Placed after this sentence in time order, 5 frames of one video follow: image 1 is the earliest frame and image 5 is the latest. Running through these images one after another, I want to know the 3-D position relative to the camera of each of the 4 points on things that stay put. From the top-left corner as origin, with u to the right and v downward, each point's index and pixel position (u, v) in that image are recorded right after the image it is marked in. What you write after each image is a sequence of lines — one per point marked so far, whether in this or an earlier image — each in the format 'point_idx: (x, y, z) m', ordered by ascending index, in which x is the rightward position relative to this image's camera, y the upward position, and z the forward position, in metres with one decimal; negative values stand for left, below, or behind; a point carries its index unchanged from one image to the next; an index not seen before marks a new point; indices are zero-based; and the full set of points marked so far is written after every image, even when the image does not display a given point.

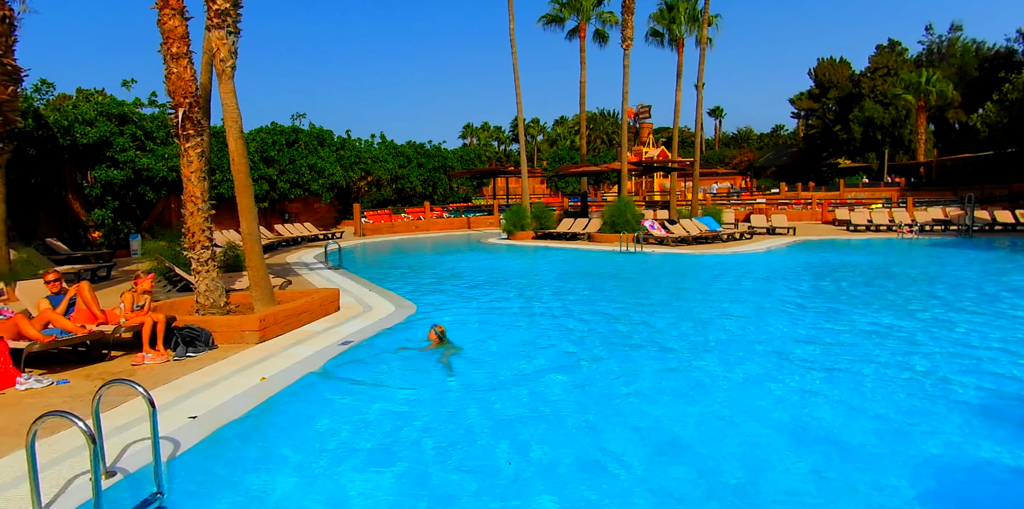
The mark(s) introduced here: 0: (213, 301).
0: (-4.3, -0.7, +8.5) m
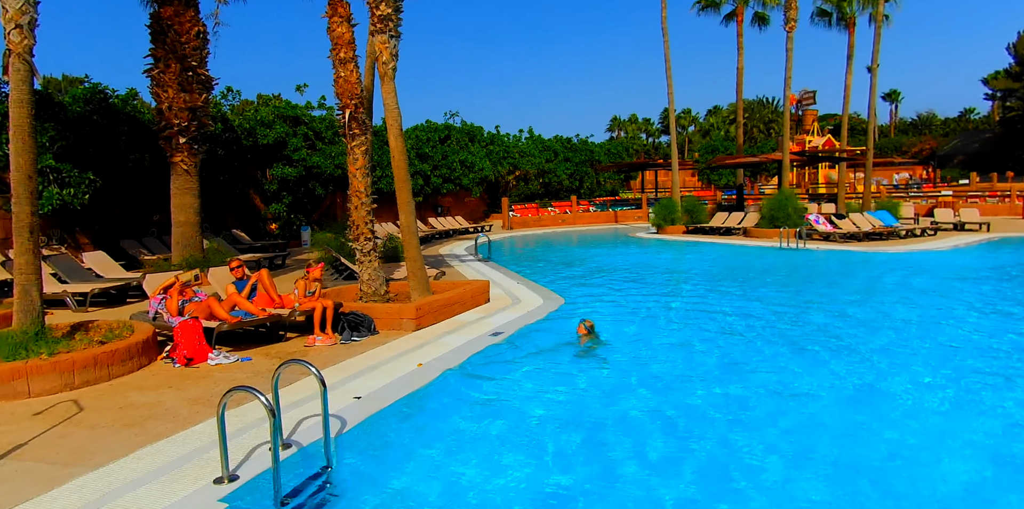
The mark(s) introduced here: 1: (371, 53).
0: (-2.1, -0.5, +9.0) m
1: (-2.3, +3.3, +9.7) m
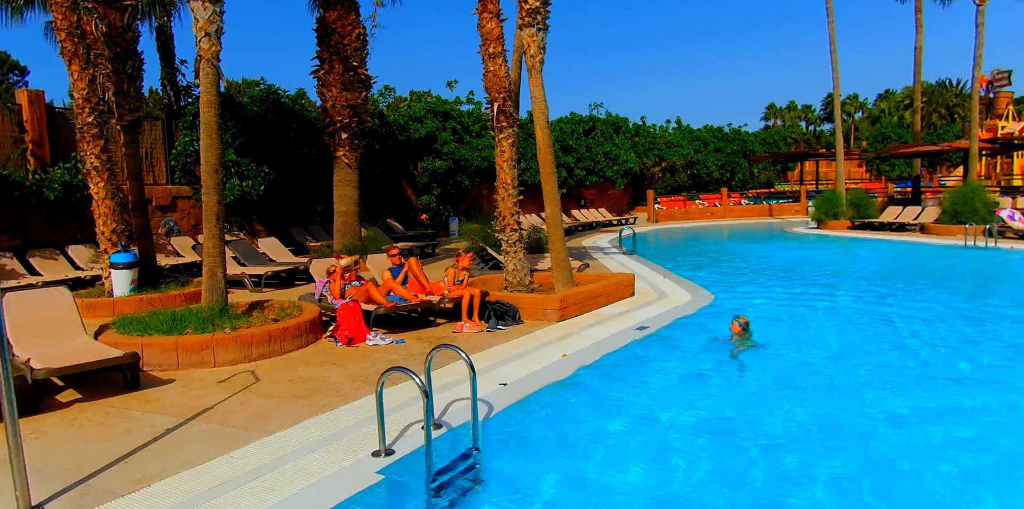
0: (+0.1, -0.4, +9.1) m
1: (+0.1, +3.5, +9.8) m
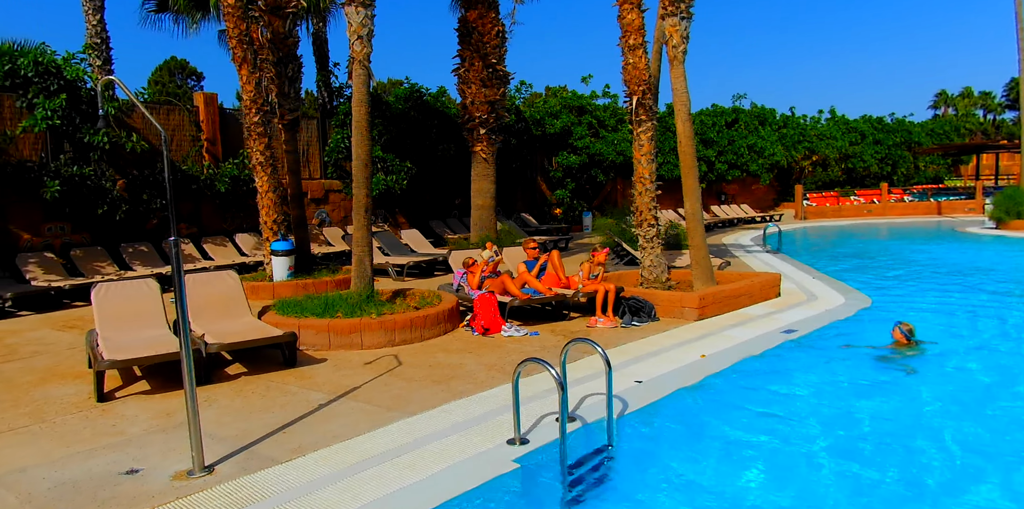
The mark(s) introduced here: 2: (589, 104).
0: (+2.2, -0.3, +8.9) m
1: (+2.4, +3.5, +9.6) m
2: (+1.8, +4.3, +17.4) m
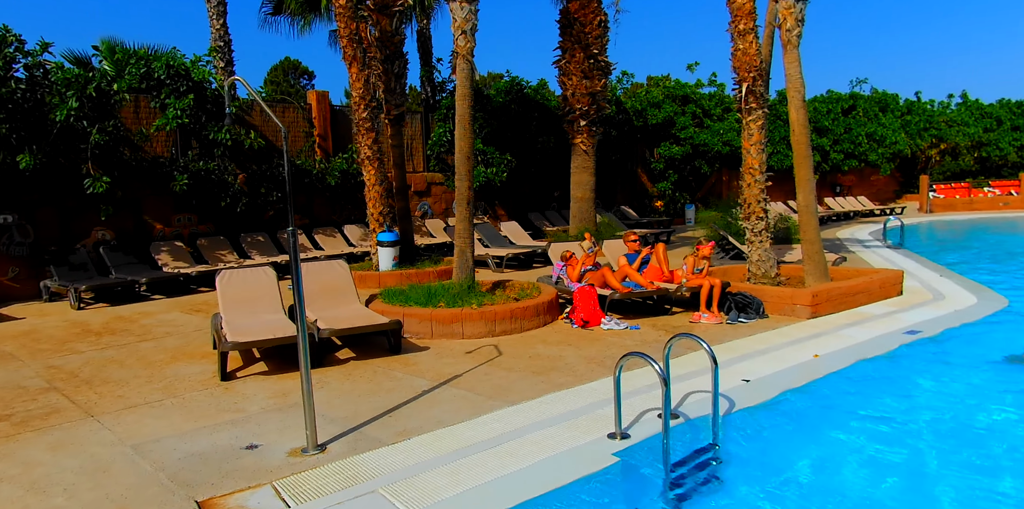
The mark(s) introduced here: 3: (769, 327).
0: (+3.7, -0.2, +8.5) m
1: (+4.0, +3.6, +9.2) m
2: (+4.4, +4.5, +17.0) m
3: (+3.4, -1.0, +7.8) m
